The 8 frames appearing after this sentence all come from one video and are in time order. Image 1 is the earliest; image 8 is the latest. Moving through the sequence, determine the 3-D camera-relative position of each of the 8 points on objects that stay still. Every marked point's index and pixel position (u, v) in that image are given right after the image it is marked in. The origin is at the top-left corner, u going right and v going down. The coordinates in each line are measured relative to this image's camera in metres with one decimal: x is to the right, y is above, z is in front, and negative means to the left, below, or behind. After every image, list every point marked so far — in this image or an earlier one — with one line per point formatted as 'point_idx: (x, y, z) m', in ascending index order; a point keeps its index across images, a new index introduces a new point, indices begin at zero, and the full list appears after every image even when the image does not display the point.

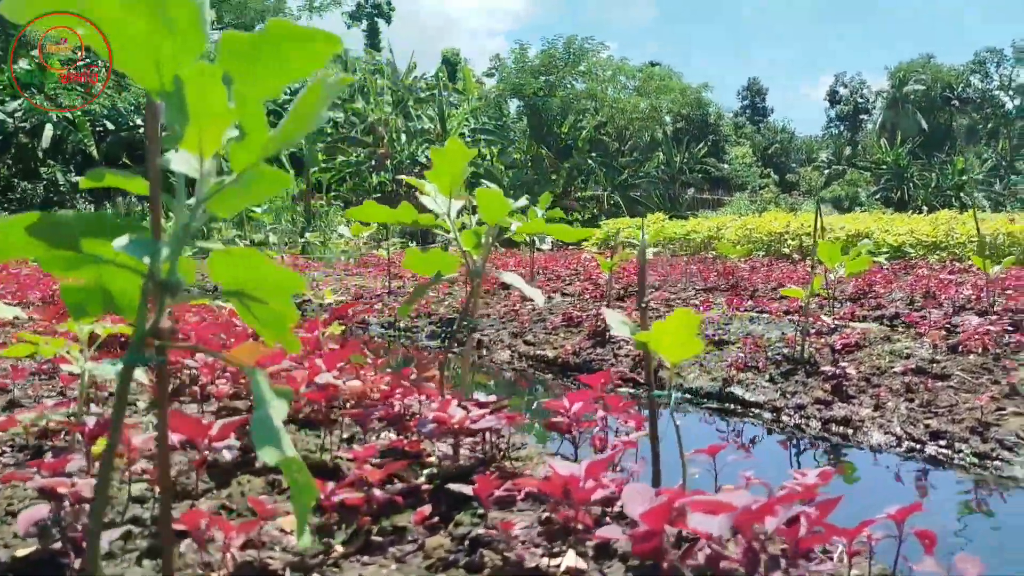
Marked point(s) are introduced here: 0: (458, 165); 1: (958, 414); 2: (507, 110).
0: (-0.1, +0.3, +1.5) m
1: (+1.6, -0.5, +2.7) m
2: (0.0, +4.5, +17.9) m
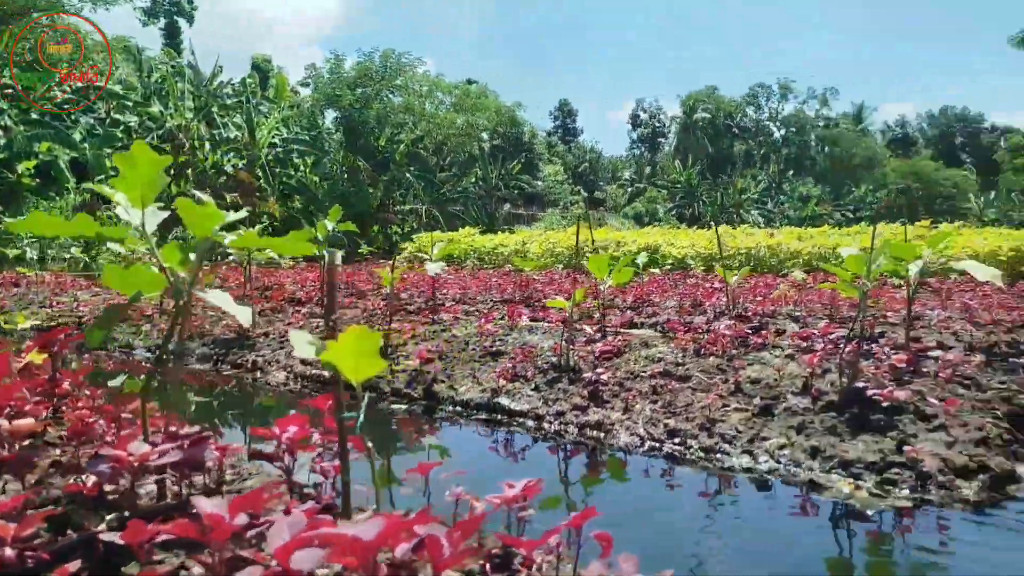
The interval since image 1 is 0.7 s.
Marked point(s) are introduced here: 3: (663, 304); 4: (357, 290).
0: (-0.7, +0.2, +1.4) m
1: (+0.7, -0.5, +2.9) m
2: (-4.6, +4.1, +17.4) m
3: (+1.2, -0.1, +5.6) m
4: (-1.3, 0.0, +6.1) m
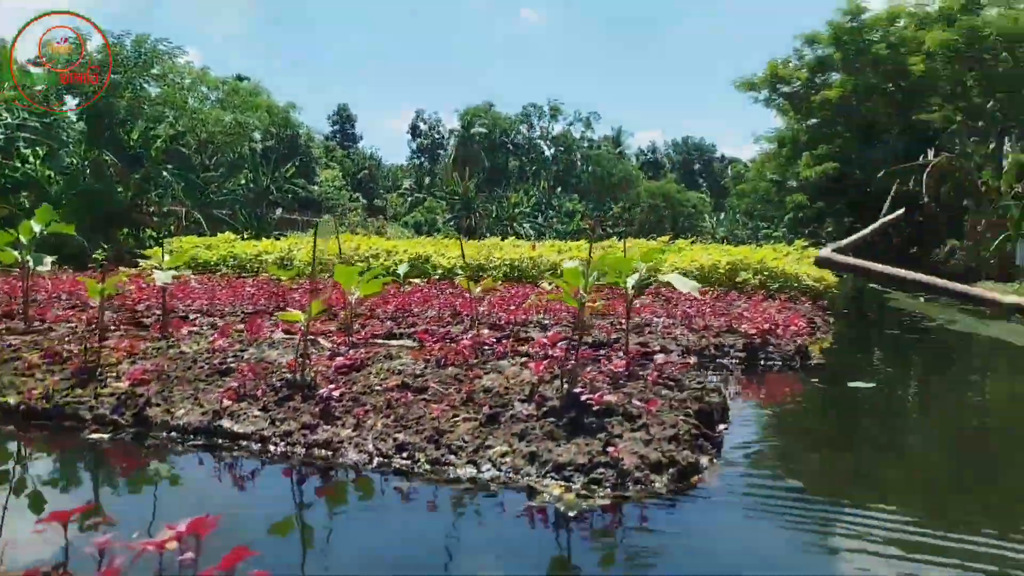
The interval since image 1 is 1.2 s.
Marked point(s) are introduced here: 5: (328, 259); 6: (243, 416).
0: (-1.2, +0.2, +1.0) m
1: (-0.4, -0.5, +2.9) m
2: (-9.8, +3.9, +15.1) m
3: (-0.7, -0.2, +5.6) m
4: (-3.2, -0.1, +5.4) m
5: (-2.4, +0.4, +9.3) m
6: (-1.0, -0.5, +2.8) m
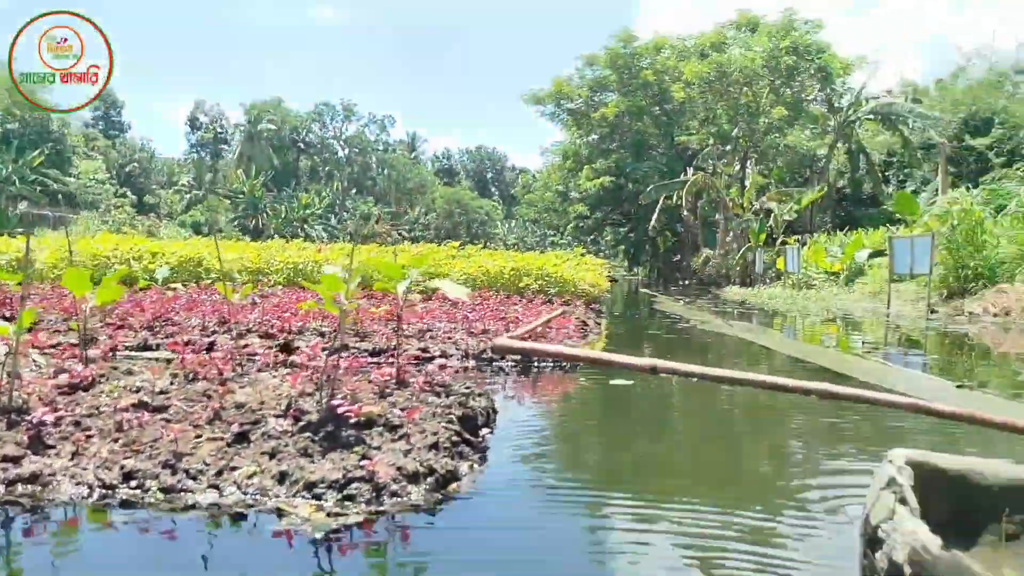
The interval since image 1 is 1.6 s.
0: (-1.6, +0.2, +0.6) m
1: (-1.2, -0.6, +2.6) m
2: (-13.7, +3.8, +11.8) m
3: (-2.3, -0.2, +5.1) m
4: (-4.7, -0.1, +4.2) m
5: (-5.0, +0.3, +8.2) m
6: (-1.9, -0.5, +2.3) m
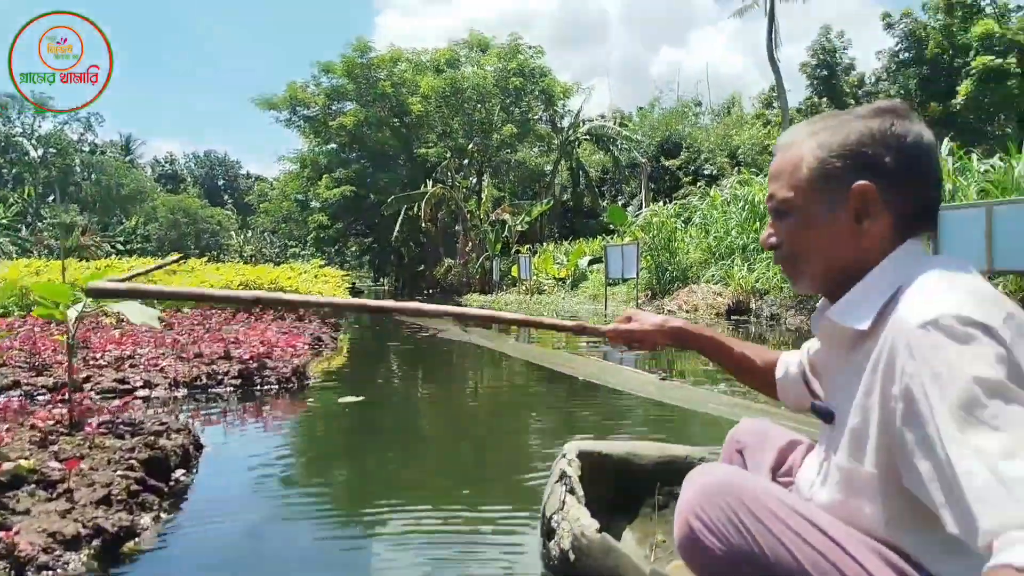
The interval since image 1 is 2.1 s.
0: (-1.8, +0.1, -0.1) m
1: (-2.1, -0.7, +1.9) m
2: (-17.2, +3.1, +6.3) m
3: (-4.0, -0.4, +3.9) m
4: (-6.0, -0.4, +2.2) m
5: (-7.6, 0.0, +5.9) m
6: (-2.6, -0.6, +1.4) m
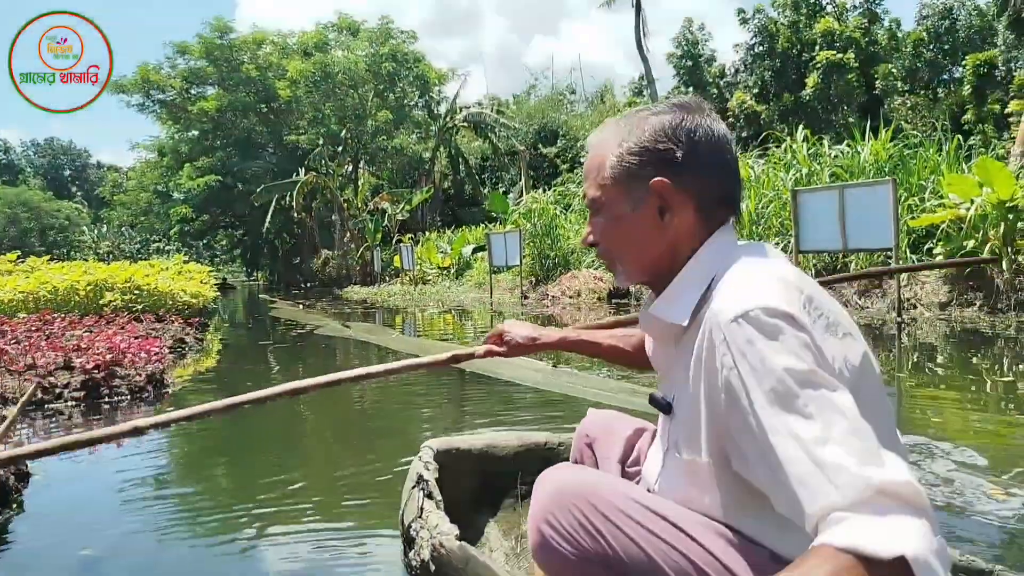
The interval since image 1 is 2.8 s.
0: (-1.7, 0.0, -0.6) m
1: (-2.3, -0.7, +1.3) m
2: (-18.0, +2.6, +3.1) m
3: (-4.5, -0.5, +2.9) m
4: (-6.2, -0.6, +1.0) m
5: (-8.5, -0.2, +4.4) m
6: (-2.7, -0.7, +0.8) m
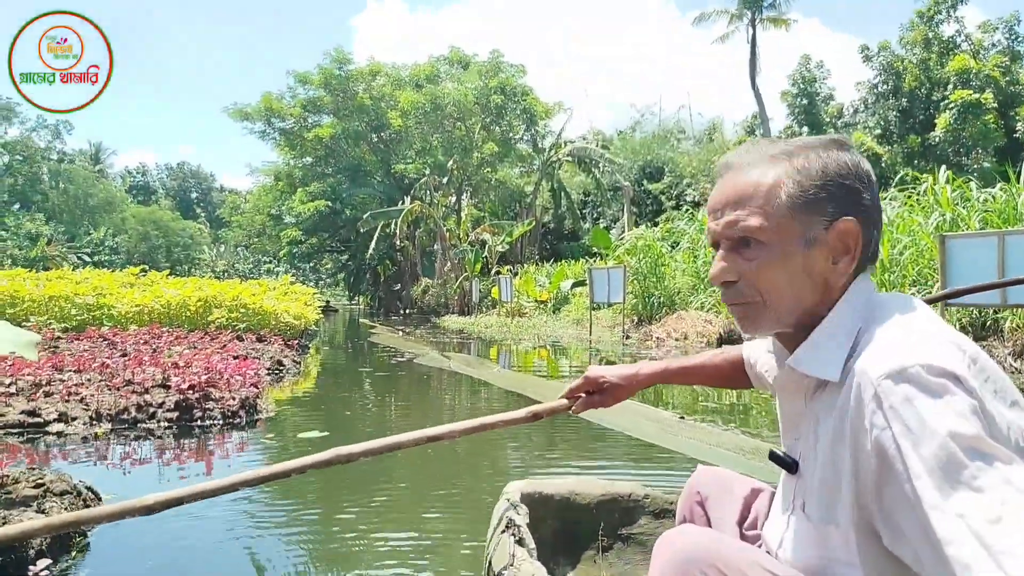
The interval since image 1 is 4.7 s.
0: (-1.6, +0.2, -0.8) m
1: (-2.1, -0.7, +1.1) m
2: (-17.2, +3.3, +5.1) m
3: (-4.0, -0.5, +3.0) m
4: (-5.9, -0.3, +1.3) m
5: (-7.7, 0.0, +5.0) m
6: (-2.6, -0.6, +0.6) m
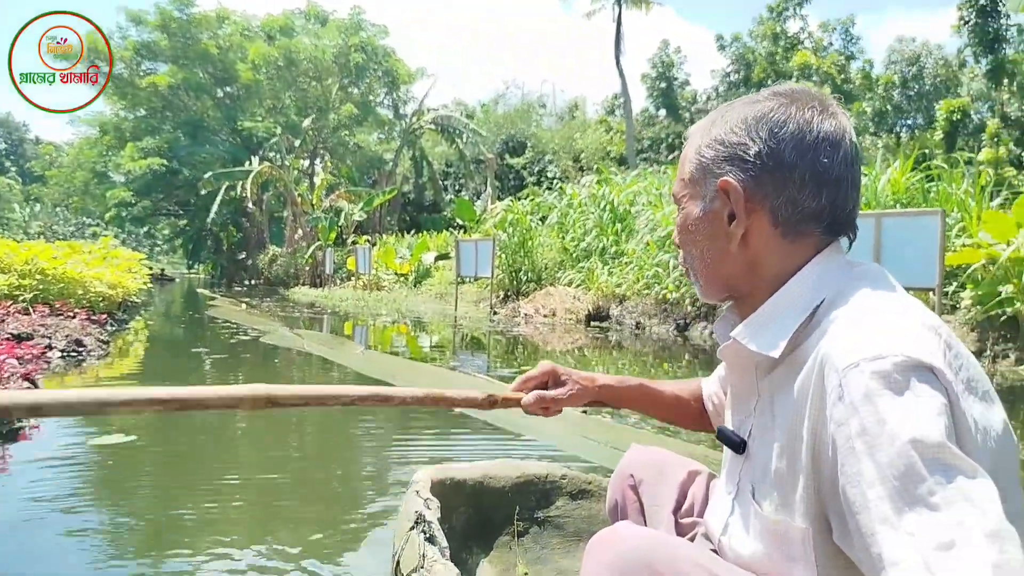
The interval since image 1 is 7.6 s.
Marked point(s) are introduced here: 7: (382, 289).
0: (-1.2, +0.1, -2.0) m
1: (-2.0, -0.6, -0.1) m
2: (-17.5, +3.8, +0.7) m
3: (-4.3, -0.3, +1.4) m
4: (-5.8, -0.2, -0.7) m
5: (-8.3, +0.3, +2.5) m
6: (-2.4, -0.6, -0.7) m
7: (-3.5, 0.0, +19.1) m
